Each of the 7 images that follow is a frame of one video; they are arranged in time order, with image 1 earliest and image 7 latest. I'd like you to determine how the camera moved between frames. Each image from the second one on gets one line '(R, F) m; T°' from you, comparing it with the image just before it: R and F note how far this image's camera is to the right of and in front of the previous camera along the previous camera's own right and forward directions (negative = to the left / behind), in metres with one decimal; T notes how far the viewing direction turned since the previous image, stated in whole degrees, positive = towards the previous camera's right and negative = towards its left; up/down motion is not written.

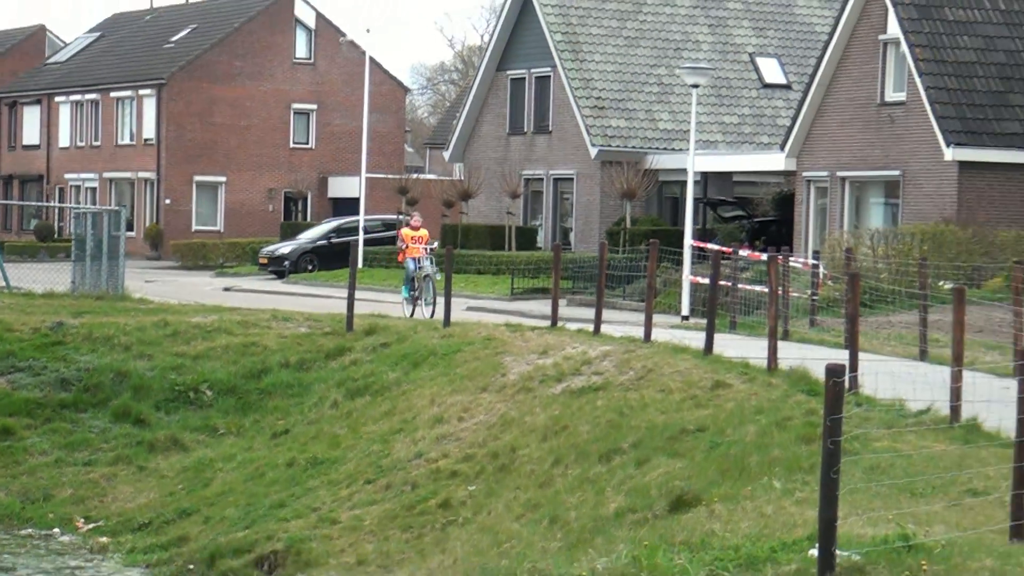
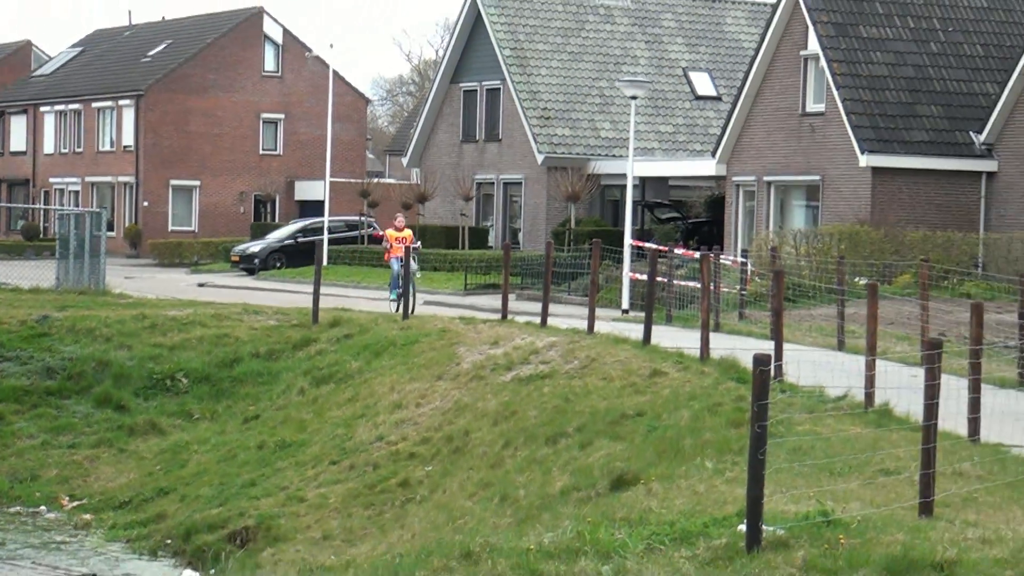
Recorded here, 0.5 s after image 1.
(+0.3, -1.1) m; +1°
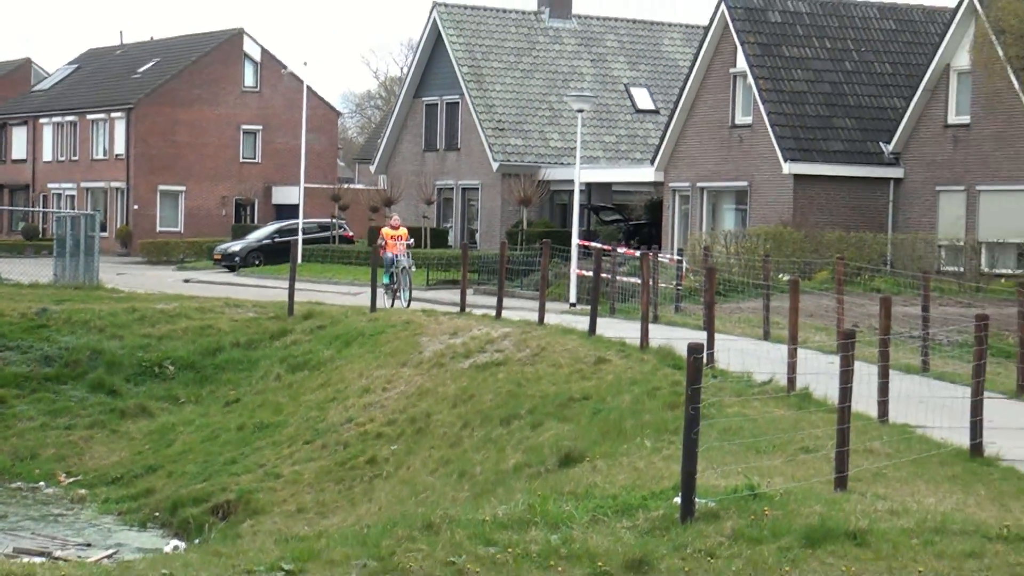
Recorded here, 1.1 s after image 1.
(+0.3, -1.4) m; +1°
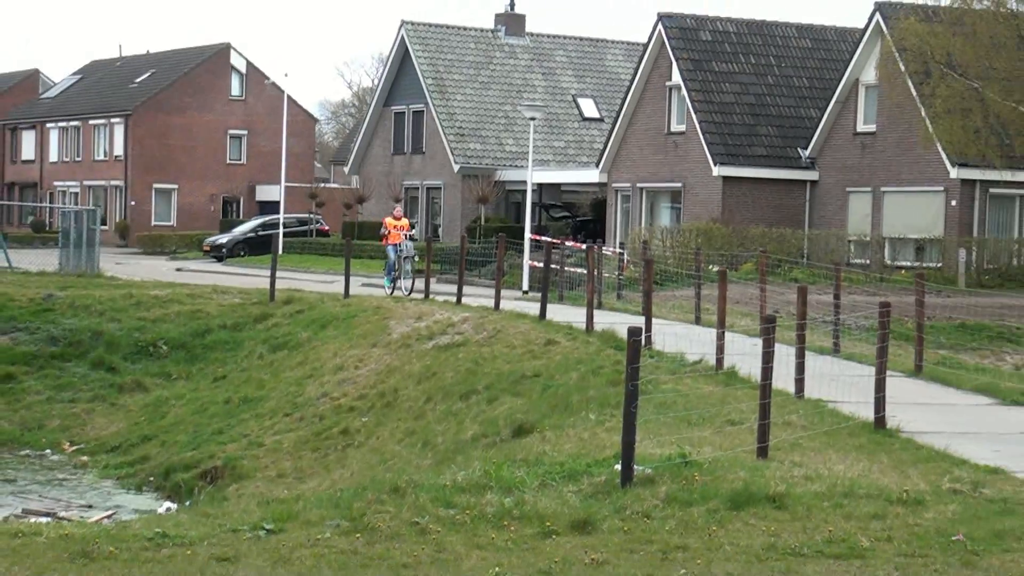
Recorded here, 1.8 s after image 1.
(+0.4, -1.8) m; +1°
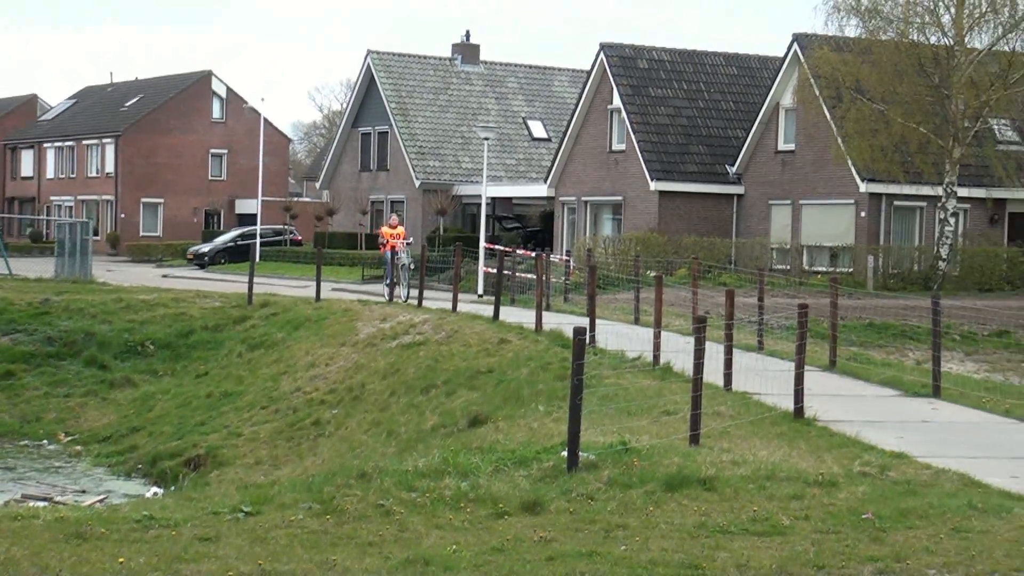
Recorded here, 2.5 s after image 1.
(+0.4, -1.8) m; +1°
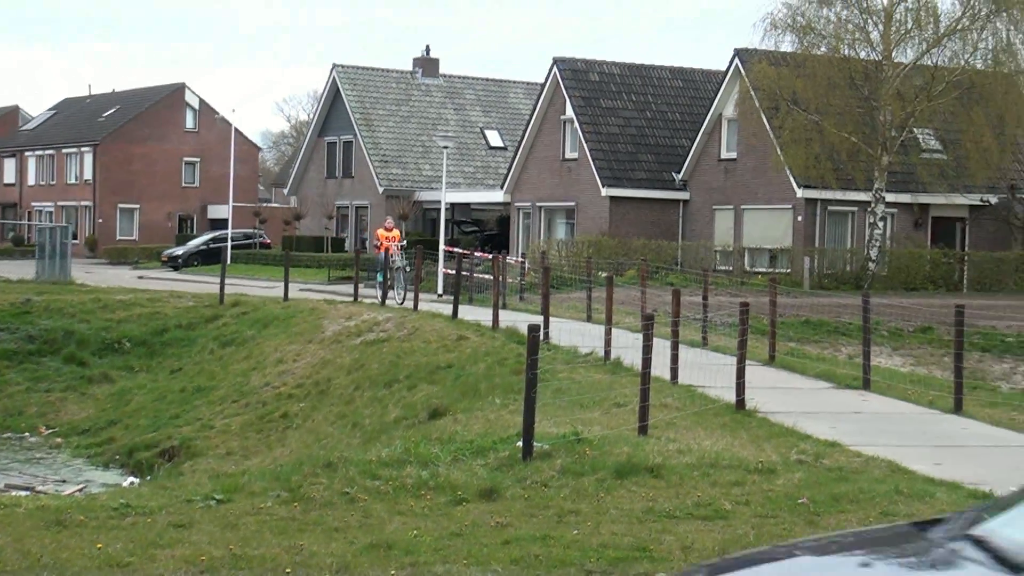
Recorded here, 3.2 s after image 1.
(+0.3, -1.2) m; +1°
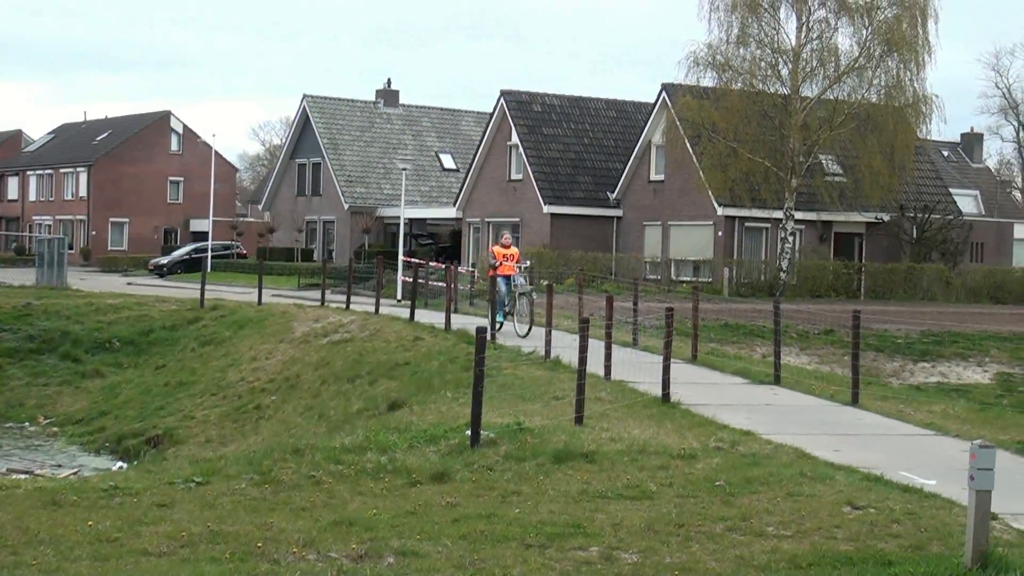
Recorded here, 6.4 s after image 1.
(+0.4, -2.4) m; +1°
